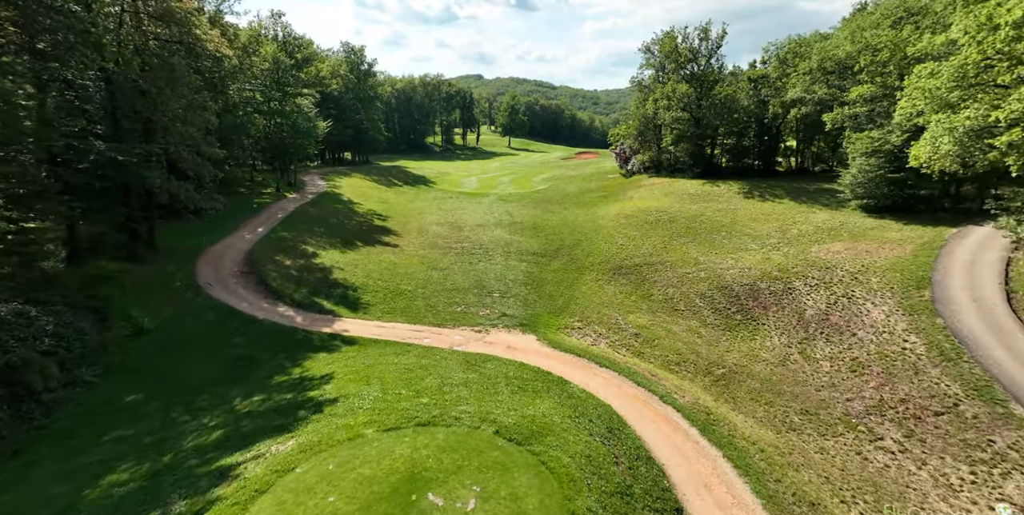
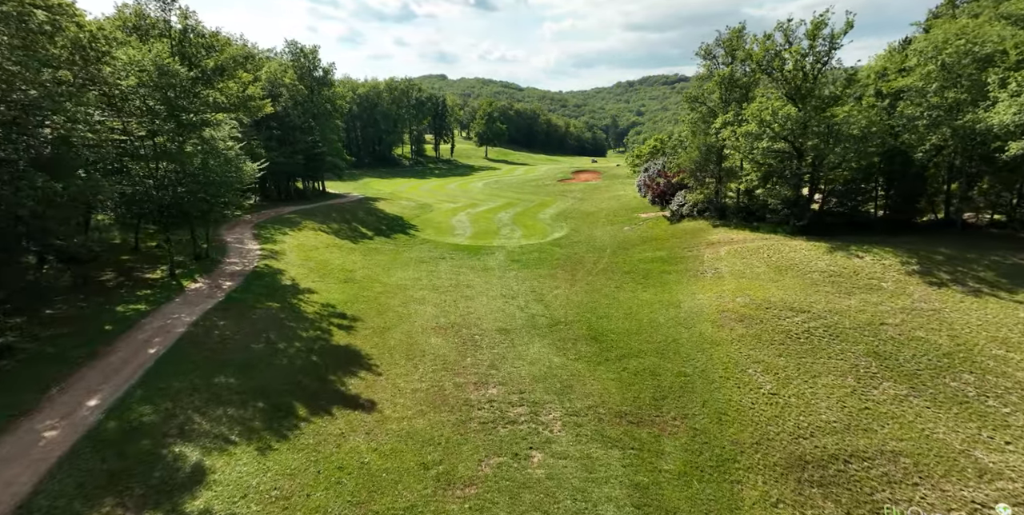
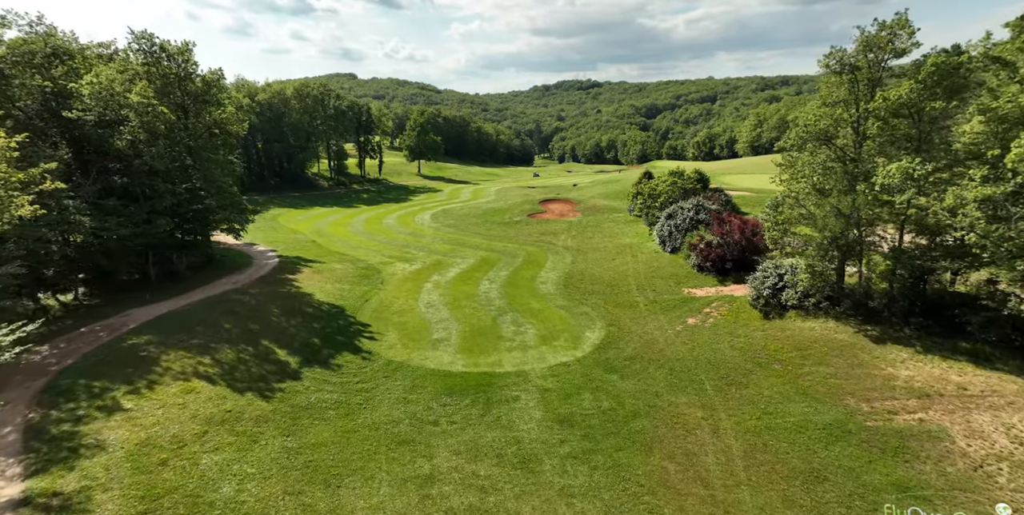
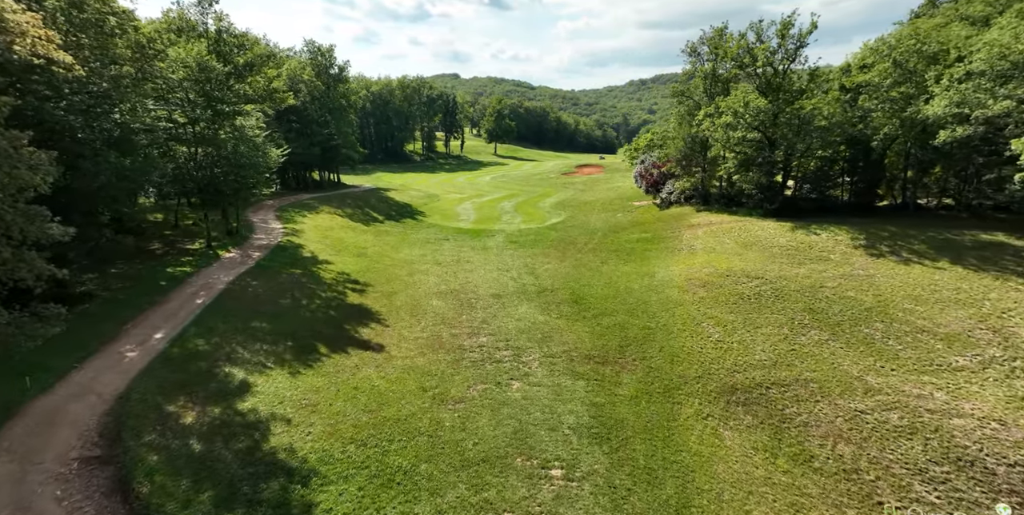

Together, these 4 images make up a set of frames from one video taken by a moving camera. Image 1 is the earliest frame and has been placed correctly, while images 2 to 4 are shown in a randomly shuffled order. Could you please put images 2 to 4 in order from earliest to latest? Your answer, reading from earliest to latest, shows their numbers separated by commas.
4, 2, 3
